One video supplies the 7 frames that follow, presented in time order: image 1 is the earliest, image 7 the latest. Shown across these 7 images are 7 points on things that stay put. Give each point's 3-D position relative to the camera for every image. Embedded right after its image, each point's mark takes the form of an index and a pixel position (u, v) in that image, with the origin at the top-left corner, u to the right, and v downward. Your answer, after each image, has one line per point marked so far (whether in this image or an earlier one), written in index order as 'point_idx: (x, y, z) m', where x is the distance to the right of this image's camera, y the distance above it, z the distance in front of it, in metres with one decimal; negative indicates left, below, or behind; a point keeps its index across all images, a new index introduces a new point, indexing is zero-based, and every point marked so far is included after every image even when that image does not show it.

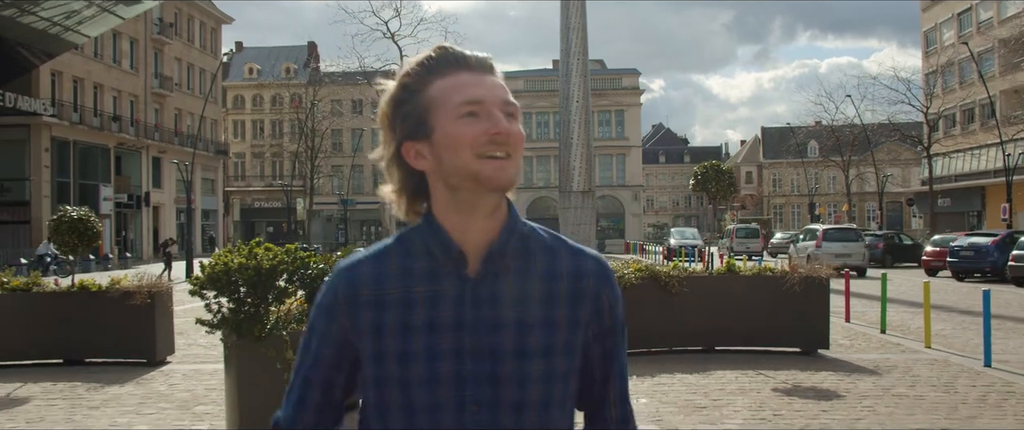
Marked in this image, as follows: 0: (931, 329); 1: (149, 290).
0: (+5.8, -1.5, +12.0) m
1: (-4.3, -0.9, +10.3) m
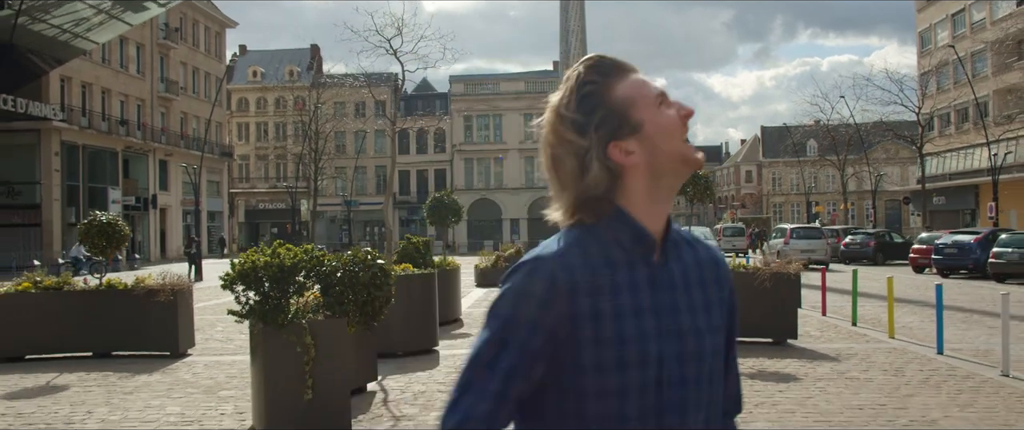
0: (+5.7, -1.5, +12.9) m
1: (-4.3, -0.9, +11.2) m
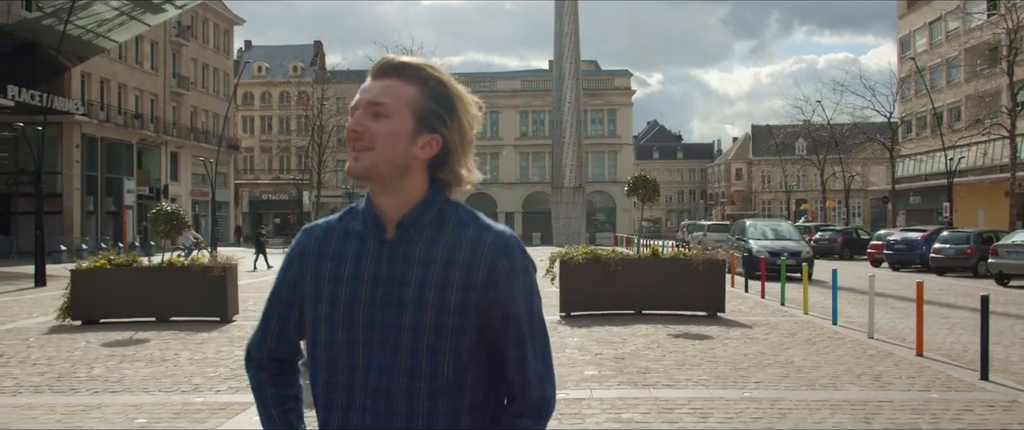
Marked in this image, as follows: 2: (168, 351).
0: (+5.4, -1.5, +15.5) m
1: (-4.6, -0.8, +13.7) m
2: (-4.2, -1.7, +10.7) m
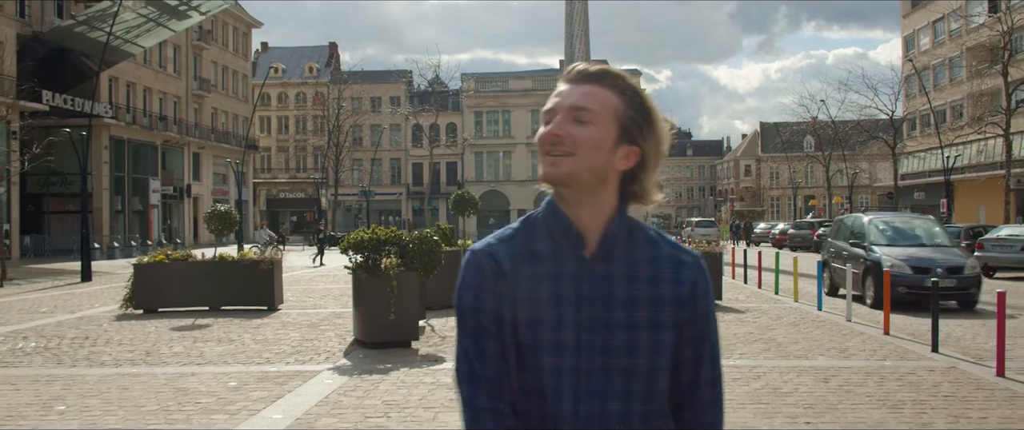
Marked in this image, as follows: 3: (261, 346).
0: (+5.8, -1.5, +16.9) m
1: (-4.3, -0.8, +15.3) m
2: (-4.0, -1.7, +12.2) m
3: (-3.1, -1.6, +10.9) m
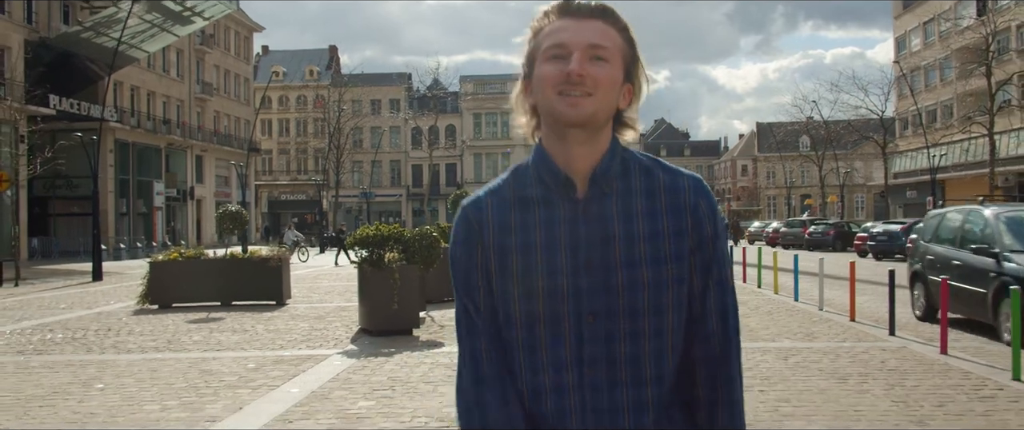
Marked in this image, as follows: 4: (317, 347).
0: (+5.7, -1.4, +17.8) m
1: (-4.4, -0.8, +16.2) m
2: (-4.0, -1.6, +13.1) m
3: (-3.2, -1.6, +11.8) m
4: (-2.4, -1.6, +10.5) m
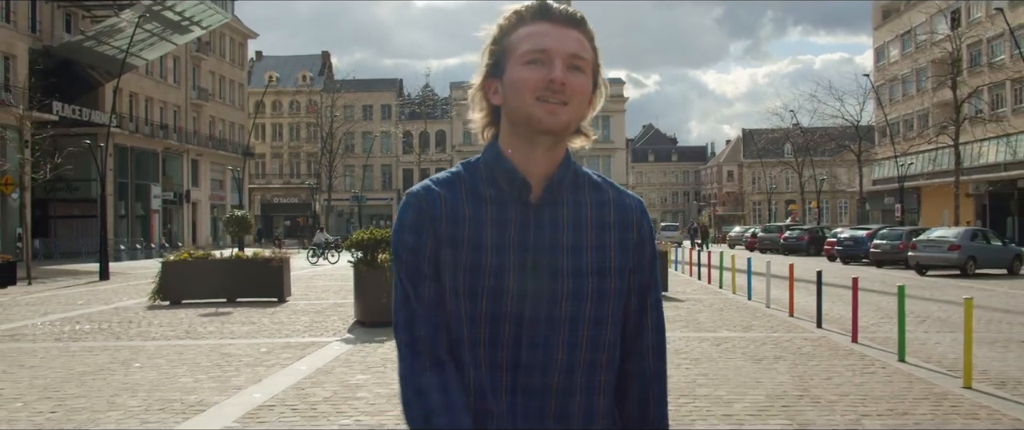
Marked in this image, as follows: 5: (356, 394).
0: (+5.3, -1.6, +19.4) m
1: (-4.7, -0.9, +17.7) m
2: (-4.4, -1.7, +14.6) m
3: (-3.6, -1.7, +13.3) m
4: (-2.7, -1.7, +12.0) m
5: (-1.4, -1.6, +7.8) m
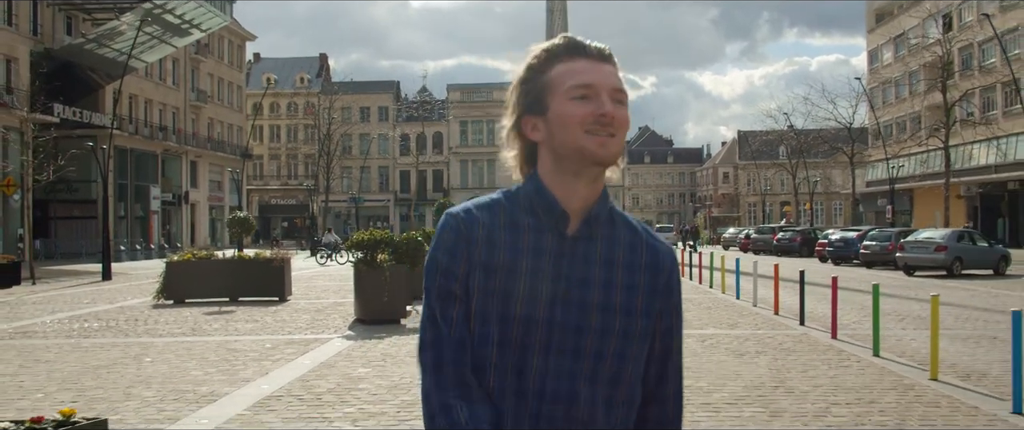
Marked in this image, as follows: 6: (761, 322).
0: (+5.2, -1.6, +19.9) m
1: (-4.8, -0.9, +18.1) m
2: (-4.5, -1.7, +15.0) m
3: (-3.6, -1.7, +13.7) m
4: (-2.7, -1.7, +12.5) m
5: (-1.5, -1.6, +8.3) m
6: (+3.7, -1.6, +12.8) m
